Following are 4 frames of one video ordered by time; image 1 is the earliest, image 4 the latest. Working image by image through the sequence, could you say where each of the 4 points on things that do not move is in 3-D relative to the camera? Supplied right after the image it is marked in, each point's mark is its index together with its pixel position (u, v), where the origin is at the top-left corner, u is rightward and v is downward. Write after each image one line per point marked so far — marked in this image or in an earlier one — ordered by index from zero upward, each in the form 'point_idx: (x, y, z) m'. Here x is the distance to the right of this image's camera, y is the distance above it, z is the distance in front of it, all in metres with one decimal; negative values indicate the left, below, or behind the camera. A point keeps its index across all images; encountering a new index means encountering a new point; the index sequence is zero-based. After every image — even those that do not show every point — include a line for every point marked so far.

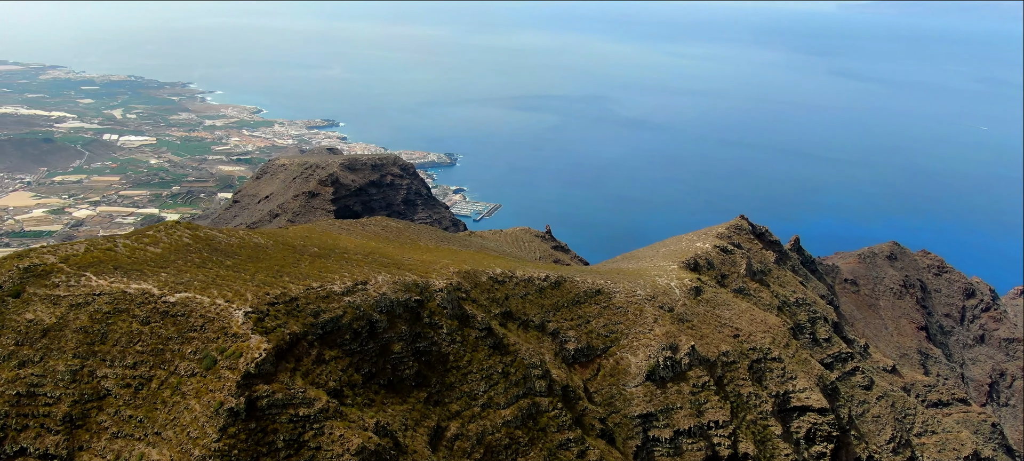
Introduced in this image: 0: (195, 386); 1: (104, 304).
0: (-8.7, -4.3, +15.5) m
1: (-12.2, -2.2, +16.9) m
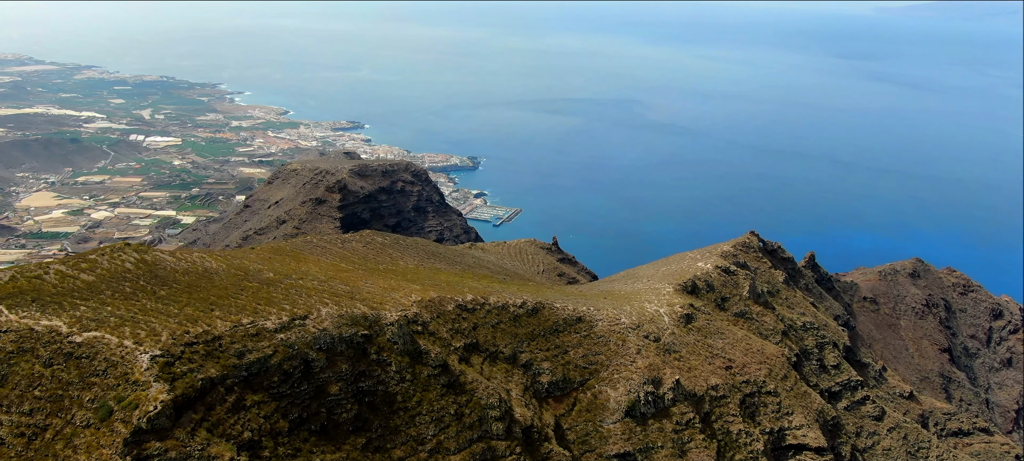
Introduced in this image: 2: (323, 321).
0: (-10.7, -5.3, +14.3) m
1: (-14.1, -3.1, +15.8) m
2: (-6.7, -3.2, +19.9) m
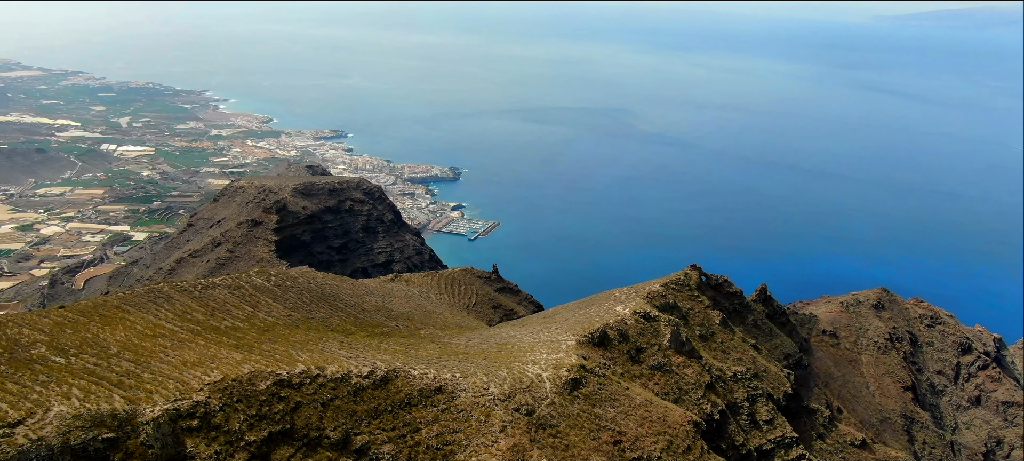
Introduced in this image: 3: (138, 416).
0: (-17.5, -7.6, +10.6) m
1: (-20.8, -5.5, +12.2) m
2: (-13.4, -5.6, +16.3) m
3: (-11.7, -5.8, +17.8) m
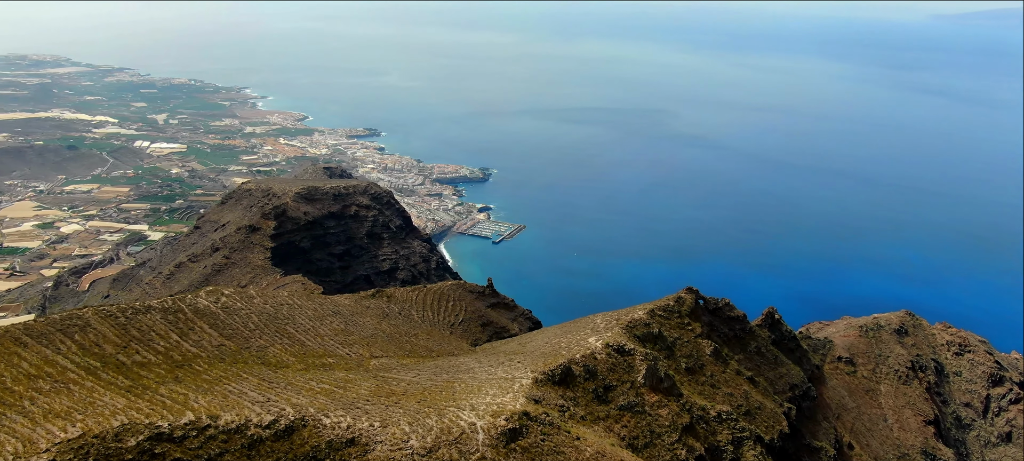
0: (-21.6, -8.8, +8.9) m
1: (-24.9, -6.6, +10.7) m
2: (-17.2, -6.9, +14.3) m
3: (-15.4, -7.1, +15.8) m
